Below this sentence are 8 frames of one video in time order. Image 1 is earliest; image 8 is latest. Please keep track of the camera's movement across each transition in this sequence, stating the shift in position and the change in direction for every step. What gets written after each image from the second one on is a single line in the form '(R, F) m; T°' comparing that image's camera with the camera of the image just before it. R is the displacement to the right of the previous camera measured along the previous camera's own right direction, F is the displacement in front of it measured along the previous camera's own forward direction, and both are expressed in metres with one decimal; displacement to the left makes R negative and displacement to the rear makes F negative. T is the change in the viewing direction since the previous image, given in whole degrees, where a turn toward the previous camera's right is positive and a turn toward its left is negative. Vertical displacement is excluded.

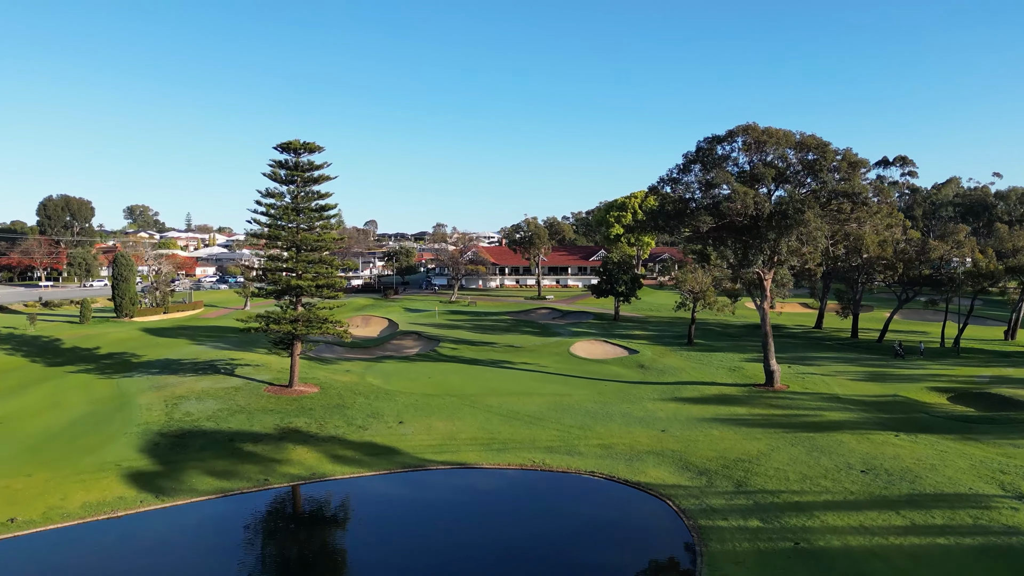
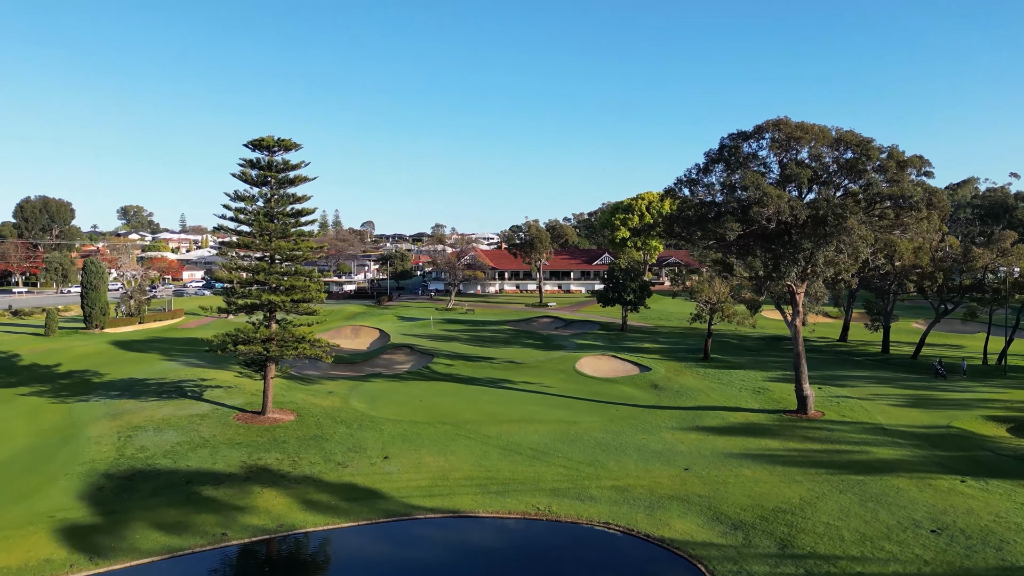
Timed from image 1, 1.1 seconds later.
(0.0, +3.0) m; 0°
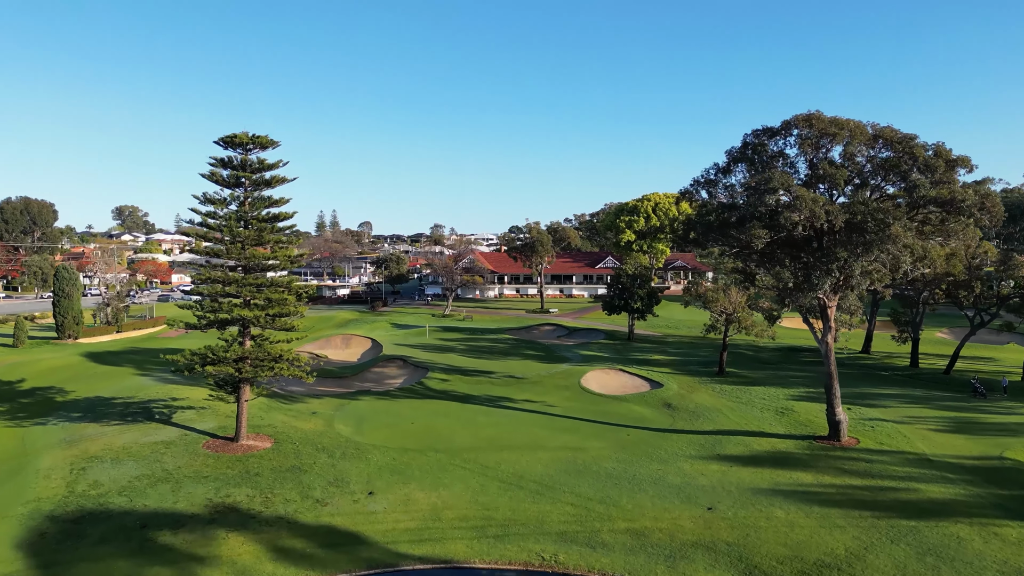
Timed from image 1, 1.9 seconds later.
(0.0, +2.4) m; 0°
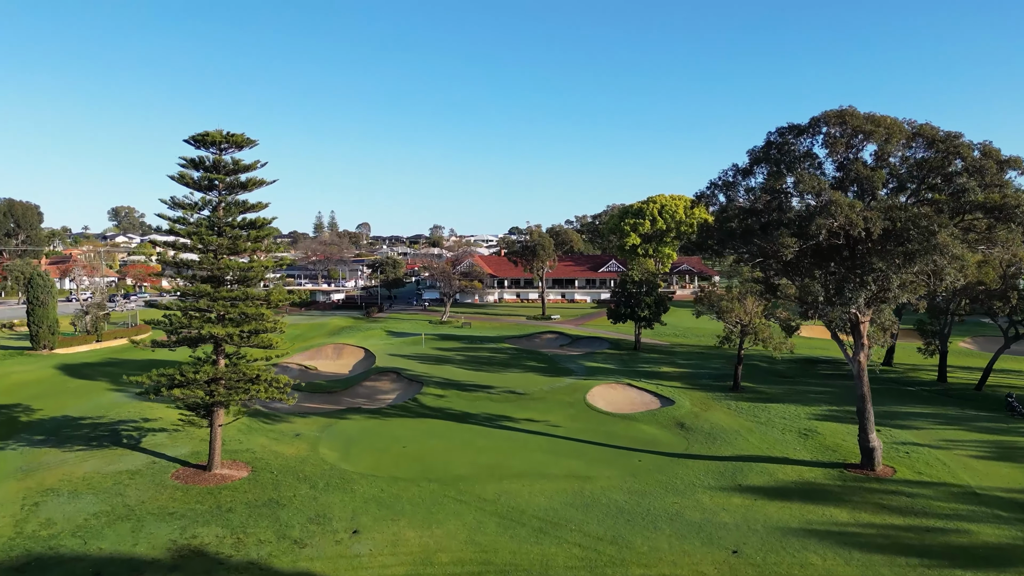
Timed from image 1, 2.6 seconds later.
(0.0, +2.0) m; 0°
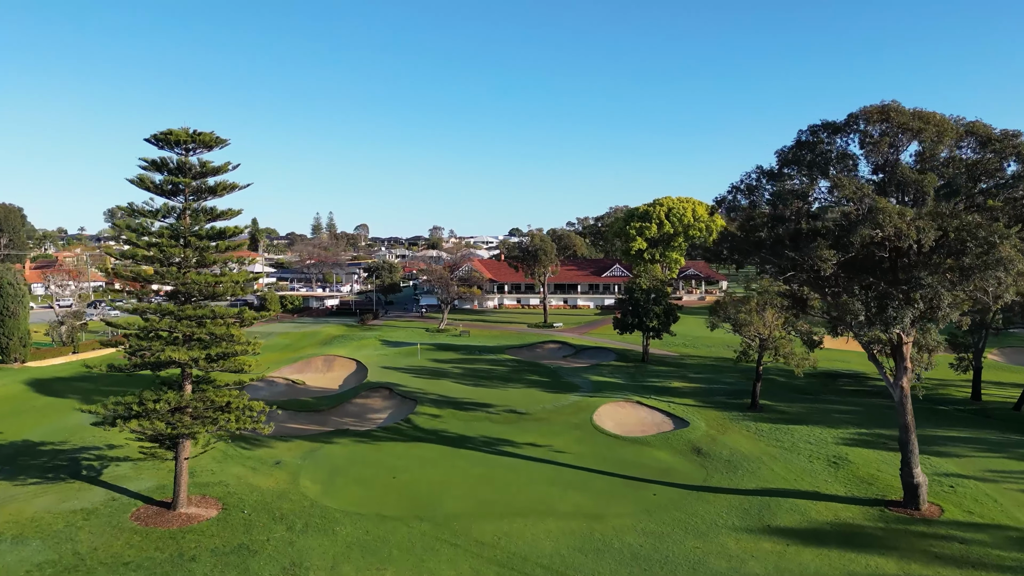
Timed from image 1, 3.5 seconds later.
(0.0, +2.1) m; 0°
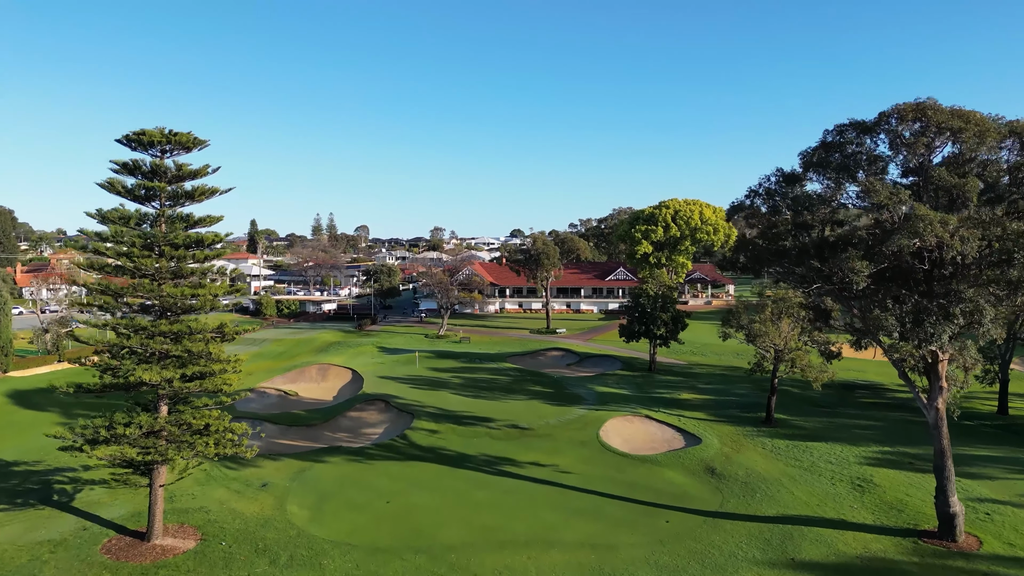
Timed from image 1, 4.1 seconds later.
(0.0, +1.3) m; 0°
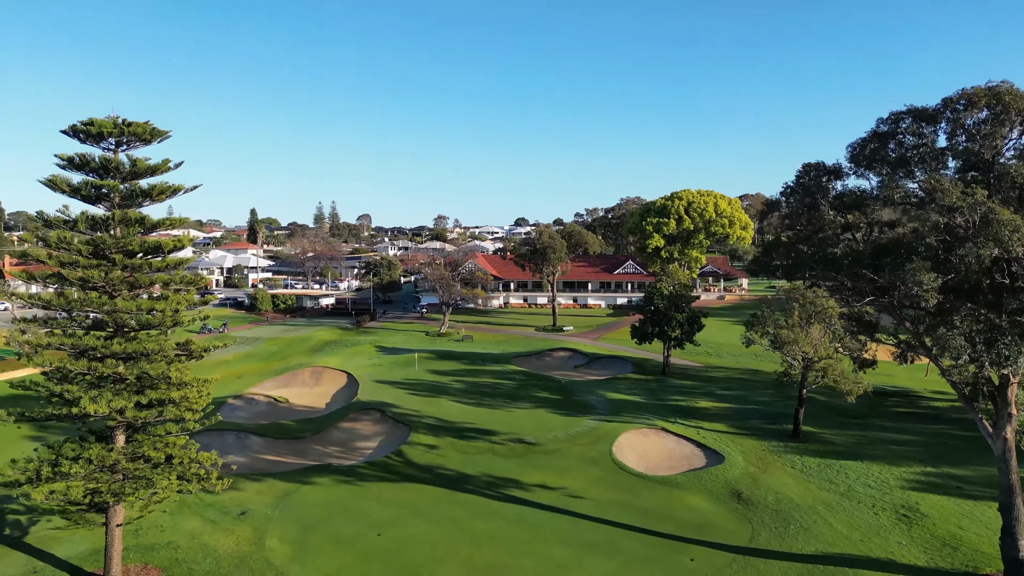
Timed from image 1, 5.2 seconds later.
(0.0, +2.1) m; 0°
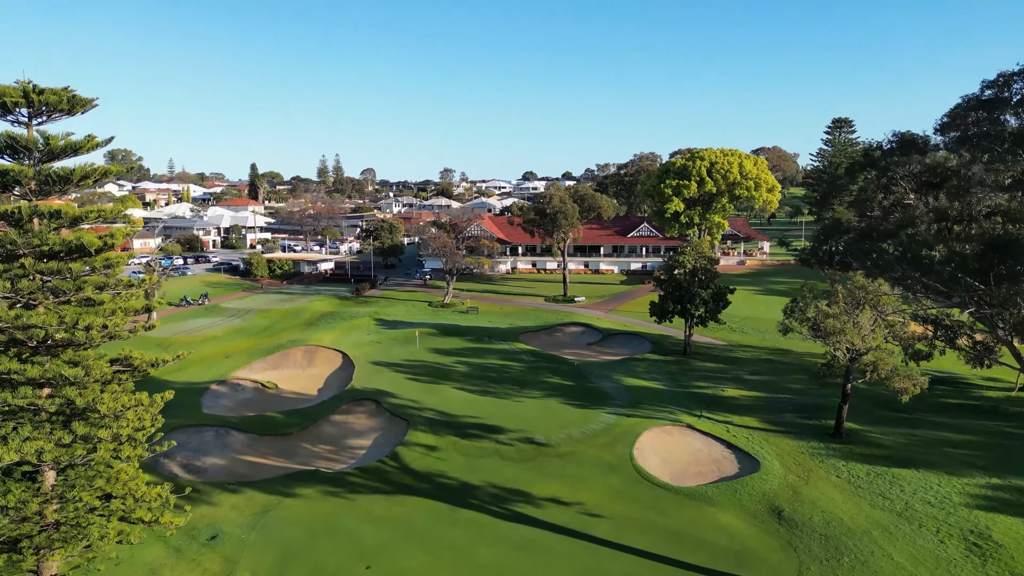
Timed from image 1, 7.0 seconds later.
(0.0, +2.9) m; -1°
